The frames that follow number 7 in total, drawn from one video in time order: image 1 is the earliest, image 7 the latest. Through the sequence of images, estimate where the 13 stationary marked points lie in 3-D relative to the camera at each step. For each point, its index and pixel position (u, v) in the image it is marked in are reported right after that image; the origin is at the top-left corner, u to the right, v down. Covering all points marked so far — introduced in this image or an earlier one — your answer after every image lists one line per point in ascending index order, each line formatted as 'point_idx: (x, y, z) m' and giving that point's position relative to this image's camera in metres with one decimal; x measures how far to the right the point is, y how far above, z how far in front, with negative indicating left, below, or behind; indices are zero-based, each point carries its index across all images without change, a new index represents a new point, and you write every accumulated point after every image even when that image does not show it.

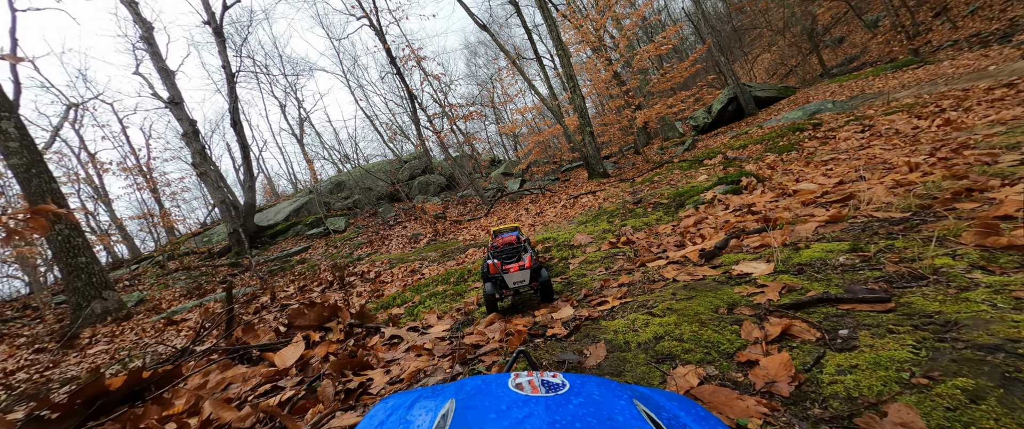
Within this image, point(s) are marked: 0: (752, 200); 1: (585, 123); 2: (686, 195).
0: (+2.4, +0.1, +3.7) m
1: (+3.3, +4.2, +17.2) m
2: (+2.3, +0.3, +5.0) m
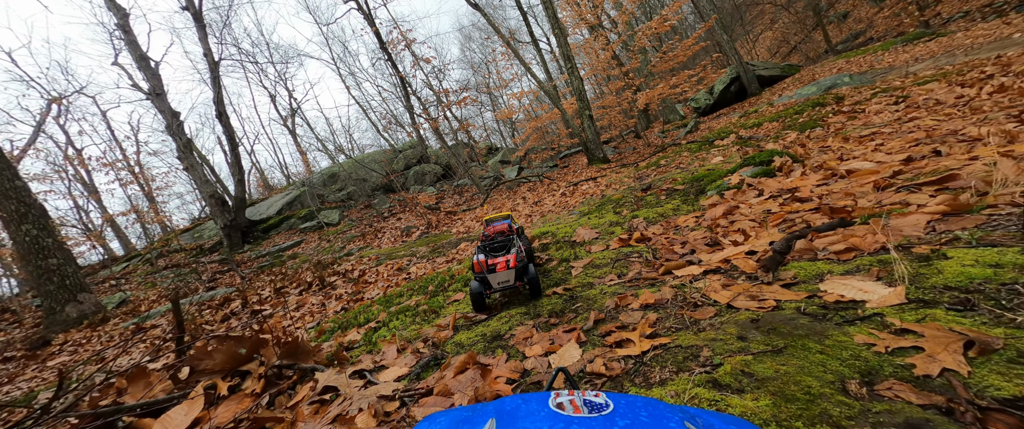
0: (+2.3, +0.2, +3.0) m
1: (+3.1, +4.8, +16.4) m
2: (+2.2, +0.4, +4.3) m
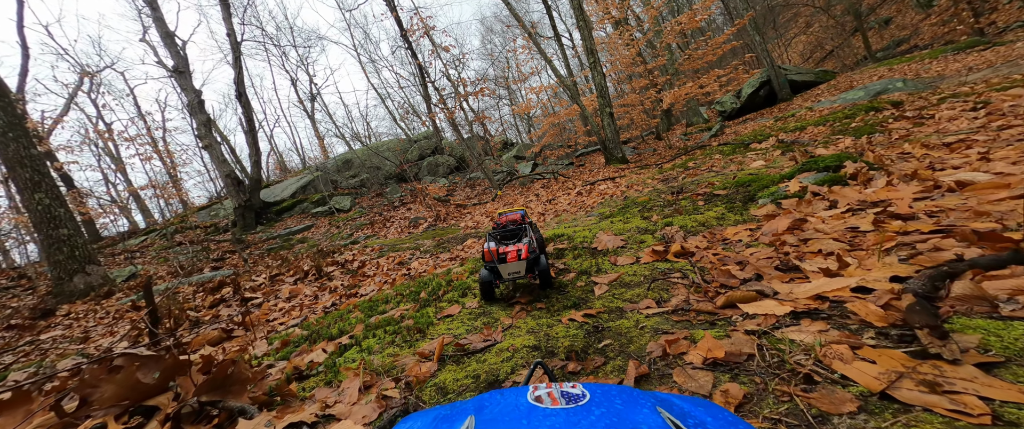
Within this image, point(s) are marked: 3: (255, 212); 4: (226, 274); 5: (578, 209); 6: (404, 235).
0: (+2.4, +0.1, +2.4) m
1: (+3.9, +4.7, +15.7) m
2: (+2.4, +0.3, +3.7) m
3: (-13.5, +0.1, +19.8) m
4: (-6.9, -1.4, +8.9) m
5: (+1.3, +0.1, +7.1) m
6: (-3.4, -0.7, +11.5) m
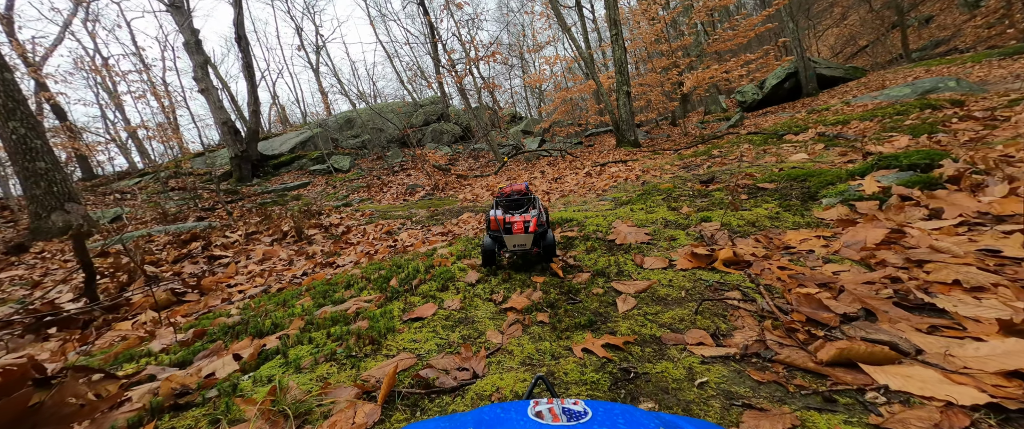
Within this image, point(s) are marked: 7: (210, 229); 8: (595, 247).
0: (+2.4, 0.0, +1.8) m
1: (+4.3, +5.3, +14.7) m
2: (+2.4, +0.3, +3.1) m
3: (-13.3, +2.6, +19.2) m
4: (-6.9, -0.3, +8.4) m
5: (+1.3, +0.4, +6.4) m
6: (-3.4, +0.4, +10.9) m
7: (-6.6, -0.3, +8.3) m
8: (+0.7, -0.3, +2.9) m
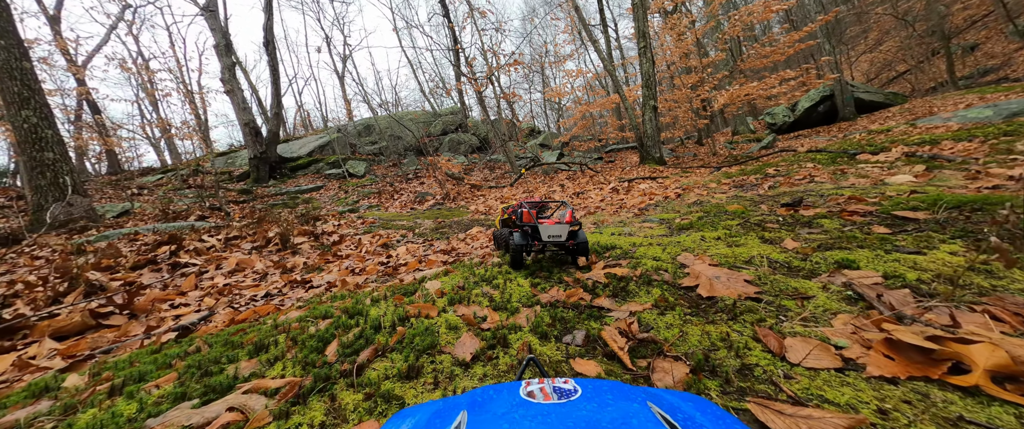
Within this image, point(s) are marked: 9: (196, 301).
0: (+2.5, -0.2, +0.8) m
1: (+5.2, +4.5, +13.8) m
2: (+2.6, 0.0, +2.1) m
3: (-12.4, +2.5, +18.8) m
4: (-6.6, -0.3, +7.7) m
5: (+1.6, +0.1, +5.5) m
6: (-2.9, +0.1, +10.1) m
7: (-6.3, -0.3, +7.6) m
8: (+0.8, -0.4, +2.0) m
9: (-2.9, -0.8, +3.4) m
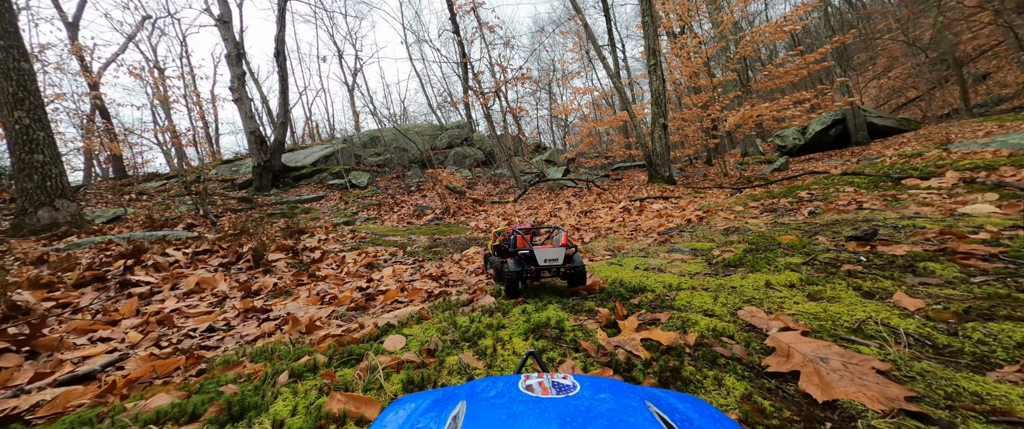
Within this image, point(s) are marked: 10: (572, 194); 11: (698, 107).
0: (+2.5, -0.3, +0.1) m
1: (+5.4, +3.8, +13.3) m
2: (+2.5, -0.2, +1.4) m
3: (-12.2, +2.0, +18.4) m
4: (-6.6, -0.4, +7.2) m
5: (+1.6, -0.2, +4.8) m
6: (-2.8, -0.3, +9.6) m
7: (-6.2, -0.5, +7.0) m
8: (+0.7, -0.6, +1.3) m
9: (-2.9, -0.9, +2.8) m
10: (+2.1, +0.7, +12.7) m
11: (+8.5, +4.9, +16.9) m
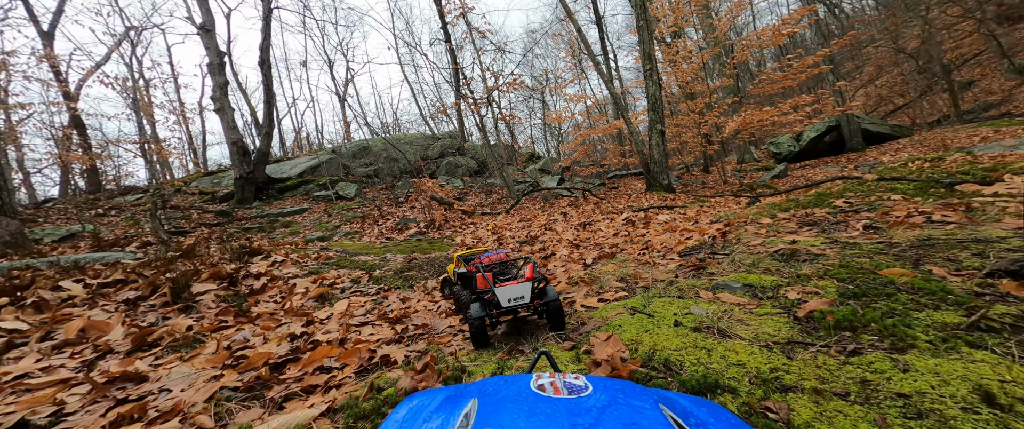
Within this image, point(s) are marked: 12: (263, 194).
0: (+2.4, -0.4, -0.8) m
1: (+5.1, +3.4, +12.6) m
2: (+2.4, -0.2, +0.5) m
3: (-12.6, +1.3, +17.4) m
4: (-6.7, -0.7, +6.1) m
5: (+1.4, -0.4, +3.9) m
6: (-3.1, -0.6, +8.6) m
7: (-6.4, -0.8, +6.0) m
8: (+0.6, -0.7, +0.4) m
9: (-3.1, -1.1, +1.8) m
10: (+1.8, +0.3, +11.8) m
11: (+8.1, +4.5, +16.2) m
12: (-12.5, +1.0, +18.0) m
